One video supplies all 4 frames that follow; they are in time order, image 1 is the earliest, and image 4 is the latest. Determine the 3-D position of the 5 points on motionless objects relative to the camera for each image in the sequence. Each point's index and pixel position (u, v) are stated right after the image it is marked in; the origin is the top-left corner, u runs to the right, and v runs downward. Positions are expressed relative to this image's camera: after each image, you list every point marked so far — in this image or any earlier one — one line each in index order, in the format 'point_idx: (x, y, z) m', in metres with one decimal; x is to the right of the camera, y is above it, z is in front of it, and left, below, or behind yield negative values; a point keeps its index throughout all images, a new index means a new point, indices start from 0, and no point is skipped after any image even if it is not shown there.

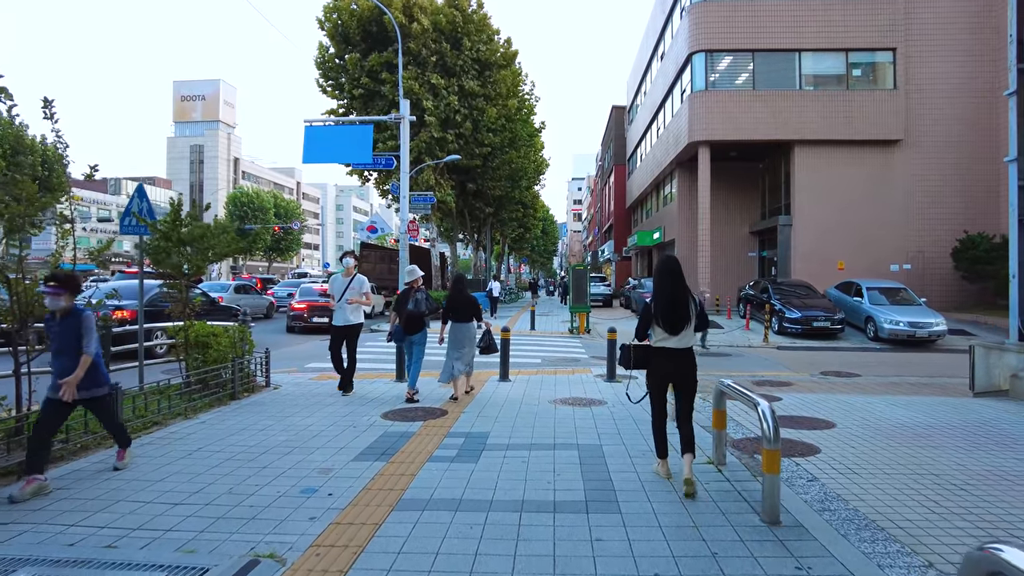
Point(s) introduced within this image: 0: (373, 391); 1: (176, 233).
0: (-1.9, -1.4, +9.3) m
1: (-4.2, +0.7, +8.7) m
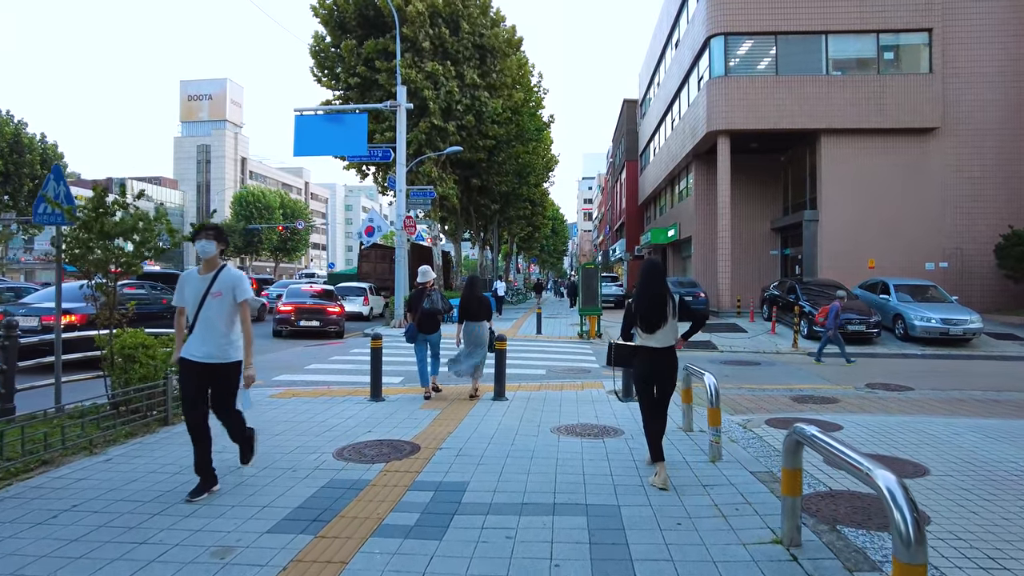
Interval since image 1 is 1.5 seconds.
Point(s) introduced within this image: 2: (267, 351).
0: (-1.9, -1.4, +7.7) m
1: (-4.3, +0.7, +7.2) m
2: (-5.6, -1.4, +15.7) m
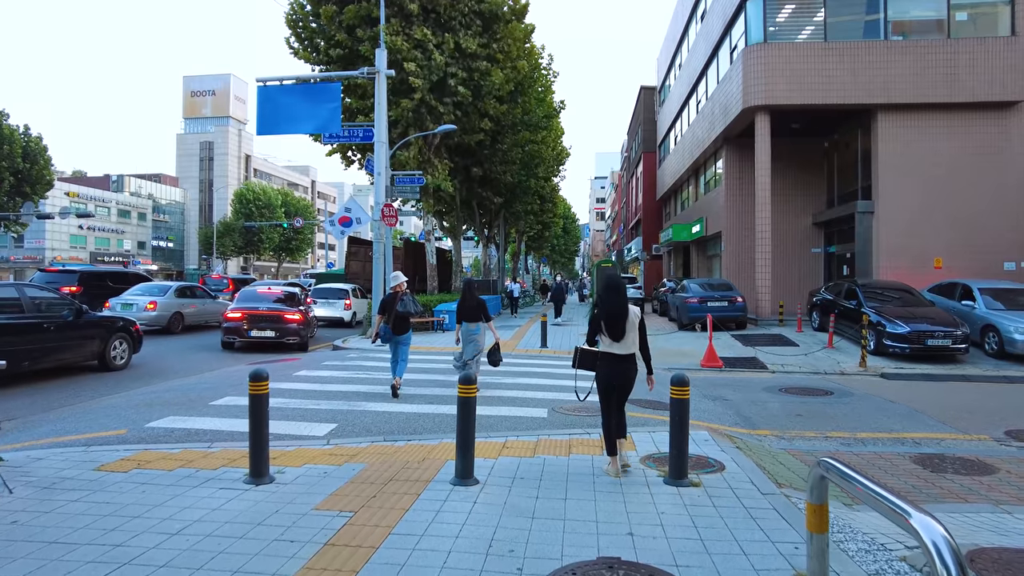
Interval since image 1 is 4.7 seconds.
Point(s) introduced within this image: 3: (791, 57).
0: (-2.1, -1.4, +4.4) m
1: (-4.5, +0.6, +3.9) m
2: (-5.6, -1.5, +12.4) m
3: (+8.1, +6.7, +20.0) m
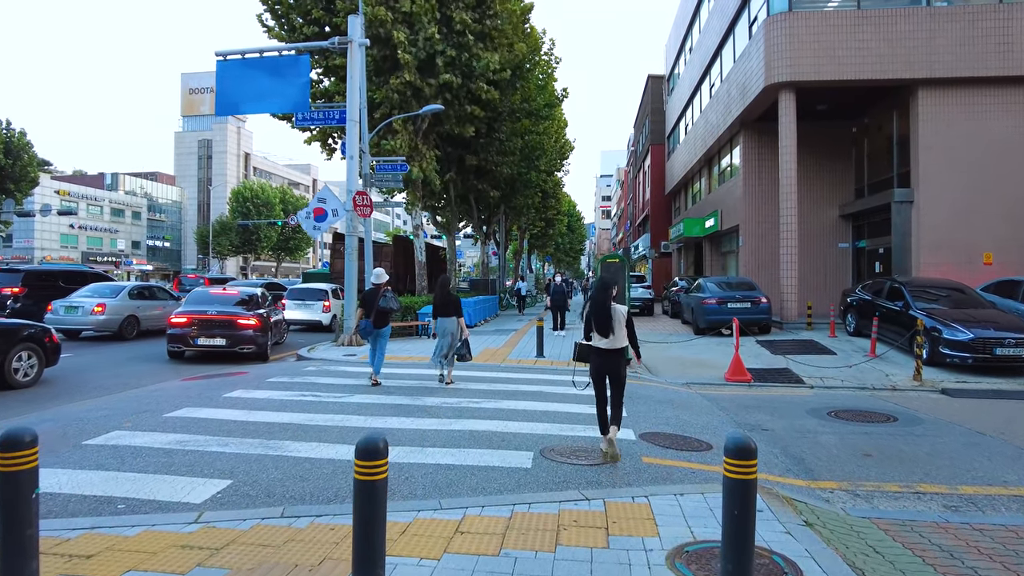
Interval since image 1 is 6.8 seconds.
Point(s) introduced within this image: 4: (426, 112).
0: (-2.4, -1.4, +2.3) m
1: (-4.8, +0.6, +1.8) m
2: (-5.8, -1.5, +10.4) m
3: (+7.9, +6.7, +17.8) m
4: (-2.3, +5.0, +19.9) m
